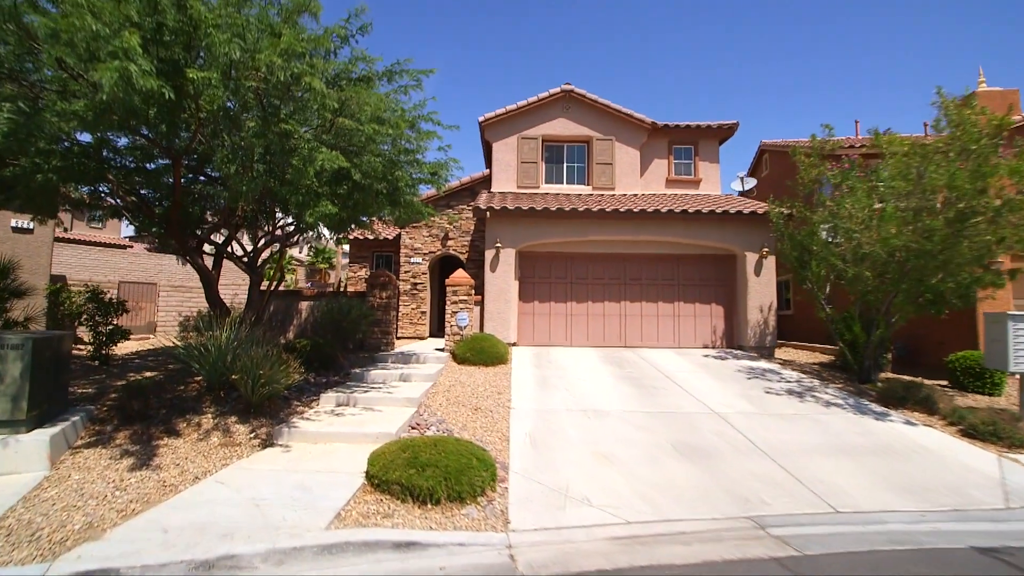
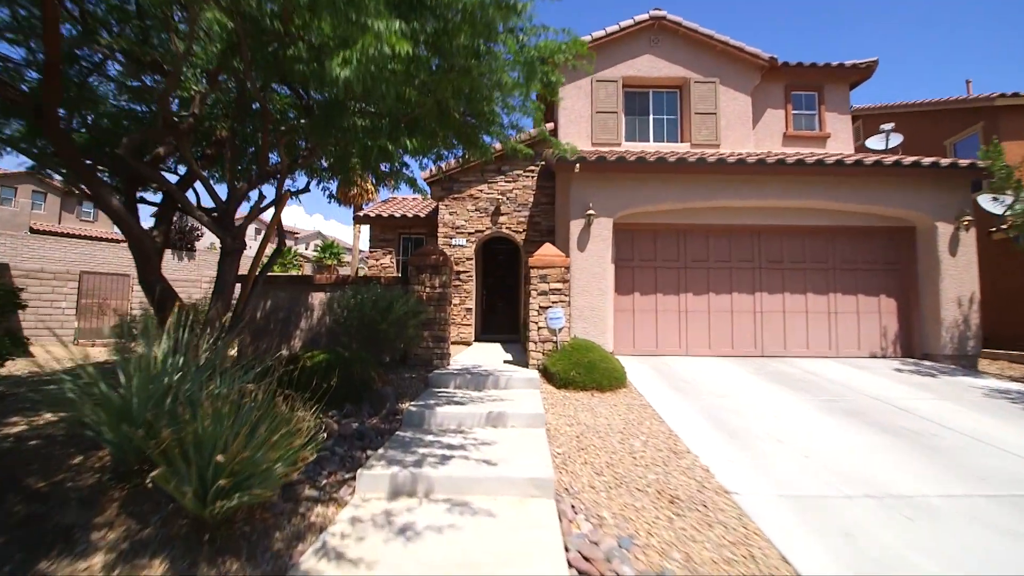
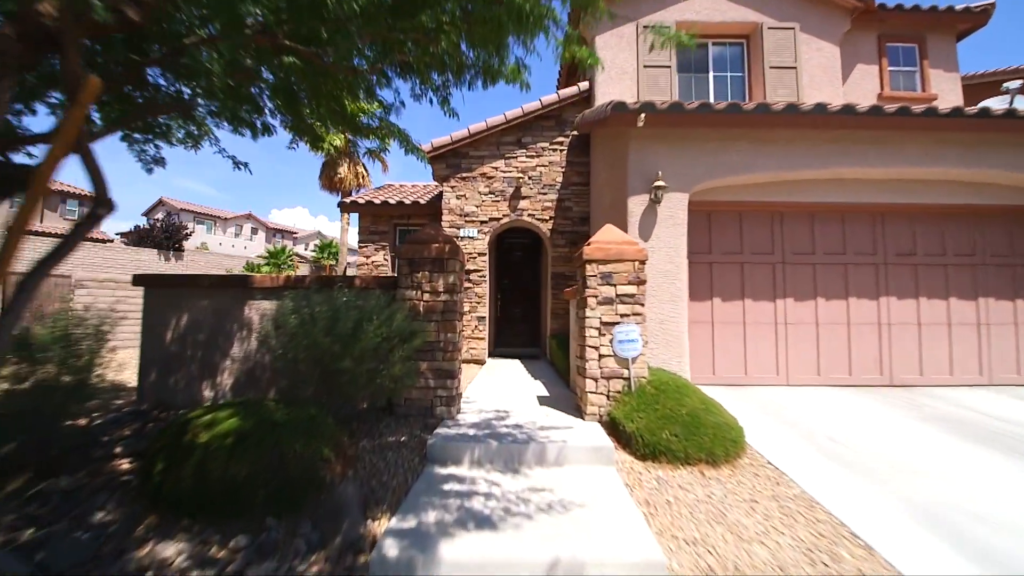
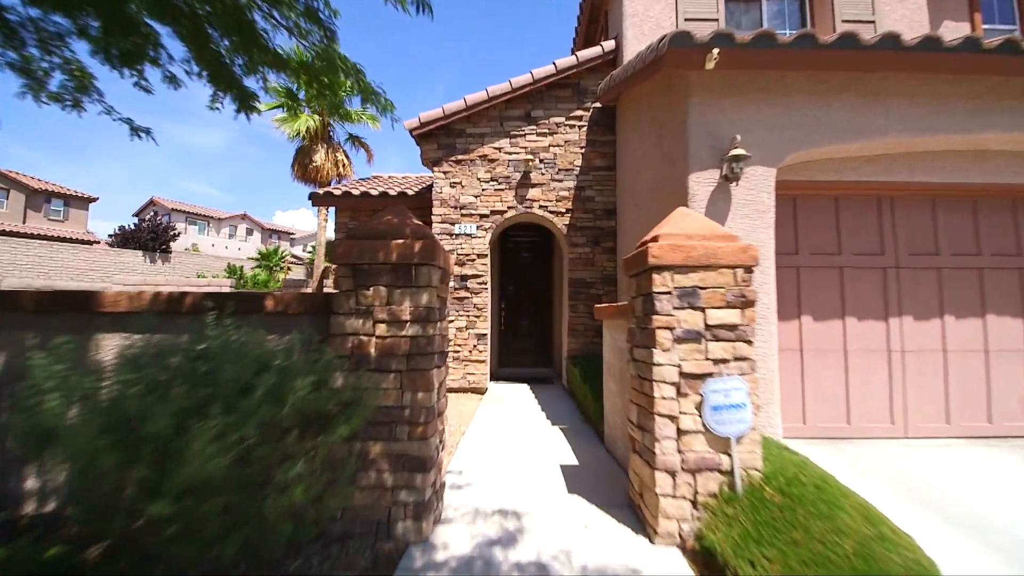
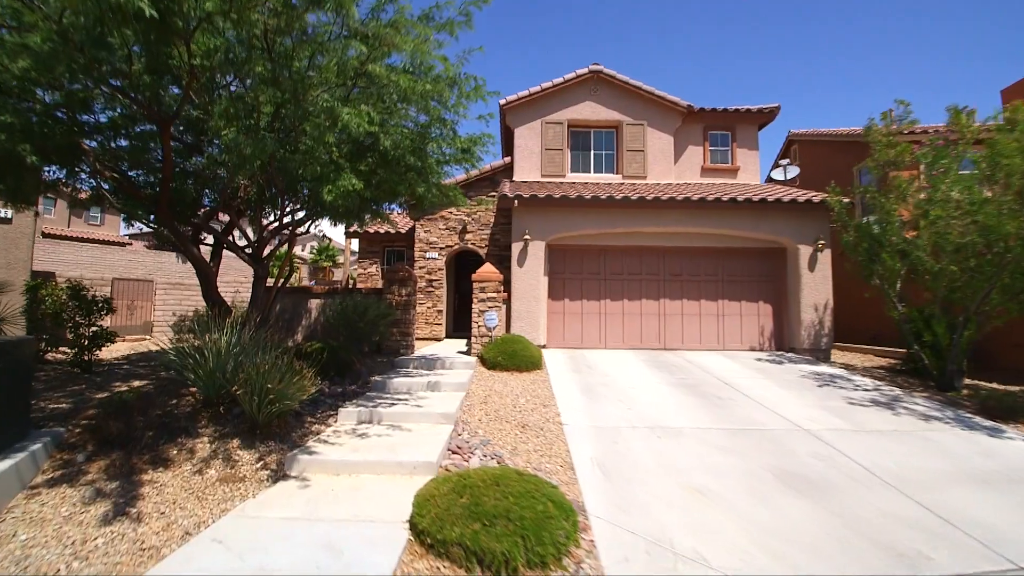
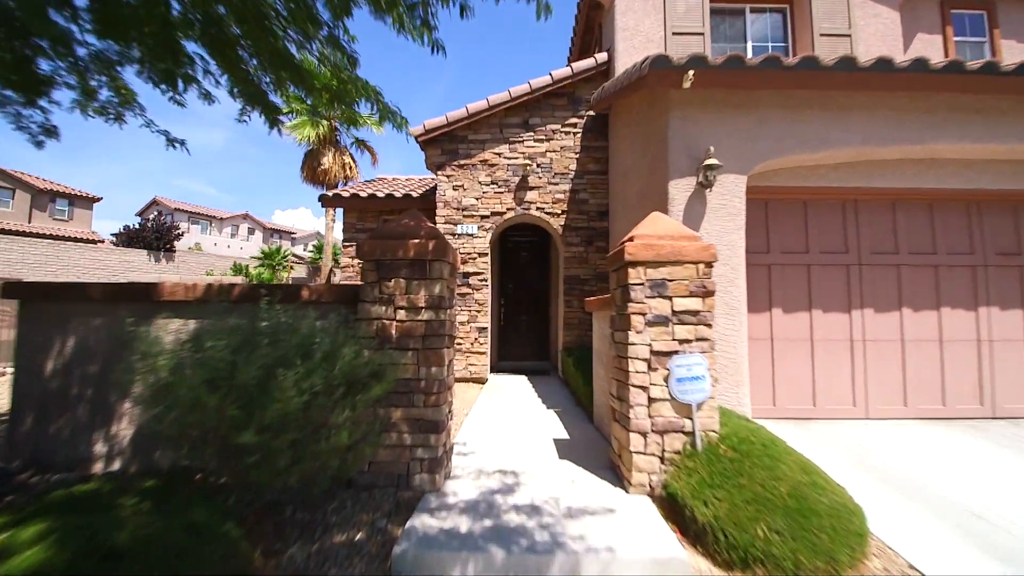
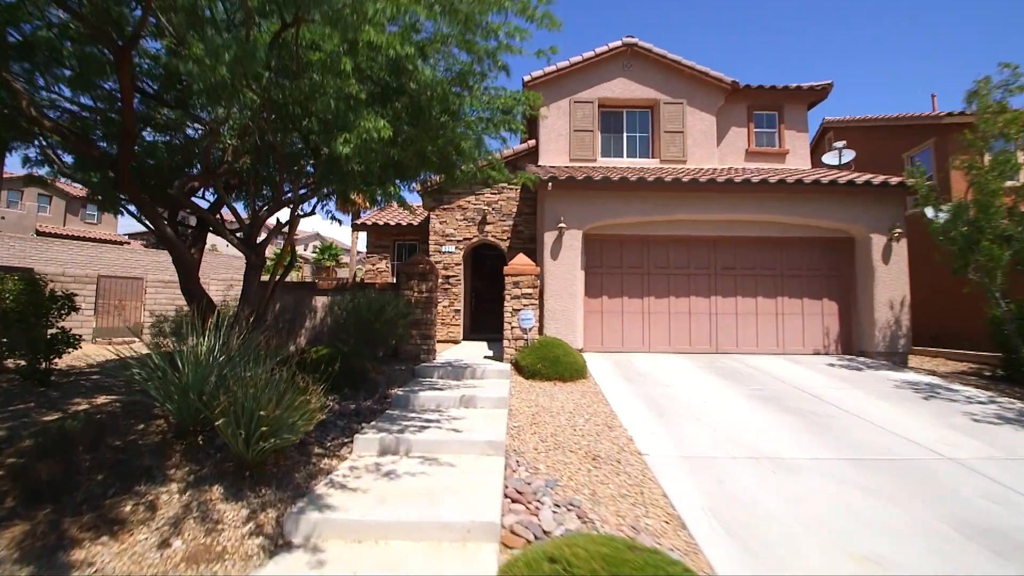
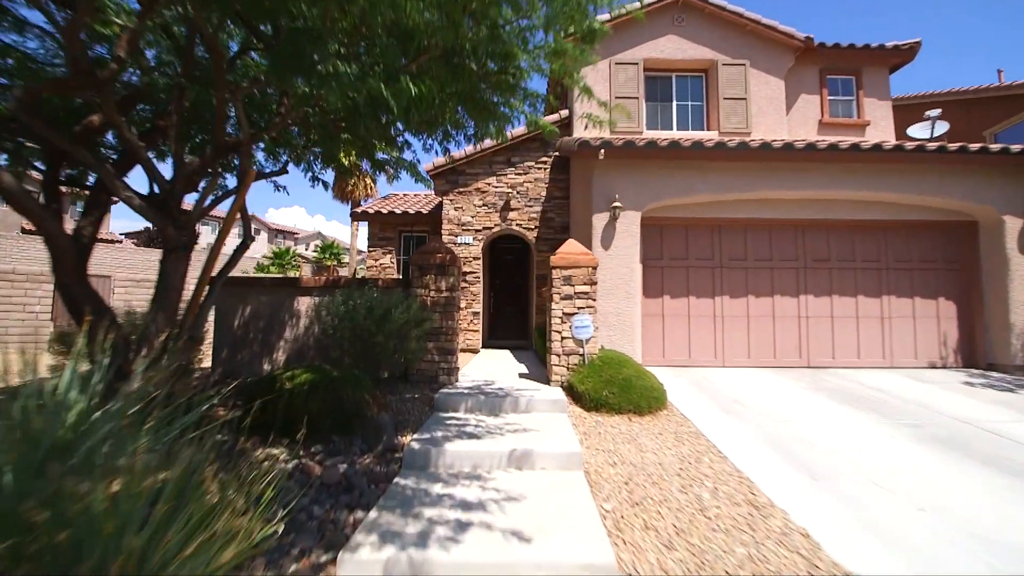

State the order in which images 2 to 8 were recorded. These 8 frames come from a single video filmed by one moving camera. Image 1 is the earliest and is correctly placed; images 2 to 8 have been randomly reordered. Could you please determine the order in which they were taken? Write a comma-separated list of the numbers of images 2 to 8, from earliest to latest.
5, 7, 2, 8, 3, 6, 4
